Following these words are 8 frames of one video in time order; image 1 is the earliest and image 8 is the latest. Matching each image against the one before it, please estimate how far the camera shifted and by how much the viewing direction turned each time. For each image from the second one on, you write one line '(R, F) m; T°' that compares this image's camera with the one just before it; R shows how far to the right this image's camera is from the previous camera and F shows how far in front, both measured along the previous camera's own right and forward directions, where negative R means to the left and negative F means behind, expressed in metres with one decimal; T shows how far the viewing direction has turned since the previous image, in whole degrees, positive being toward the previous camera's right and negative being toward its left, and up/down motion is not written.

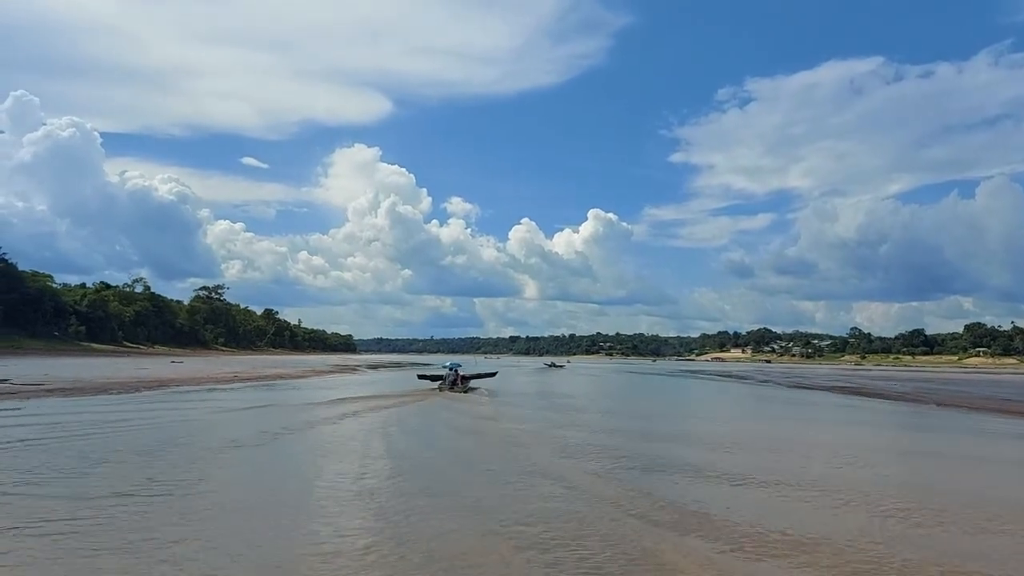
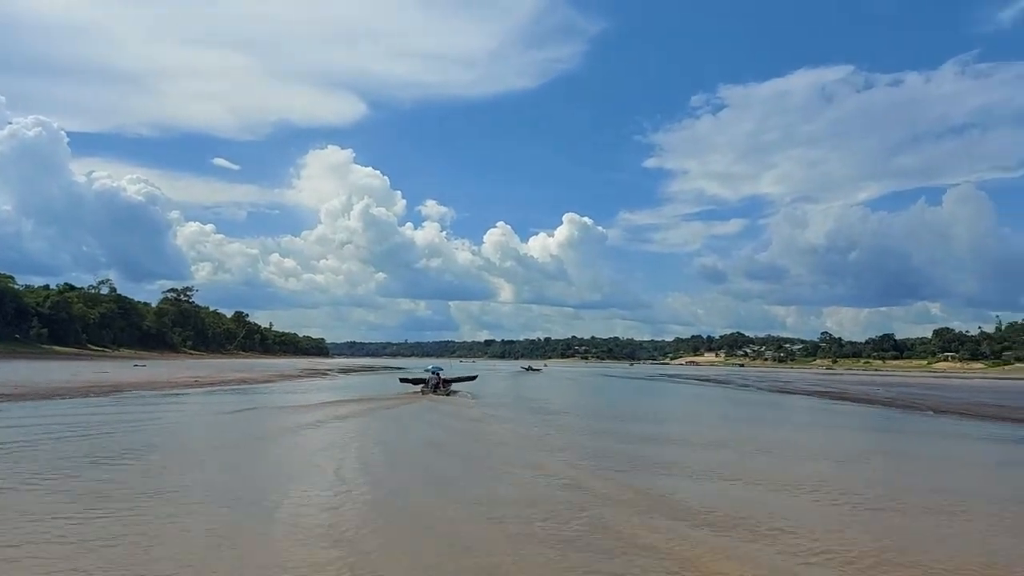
(-0.2, +0.4) m; +2°
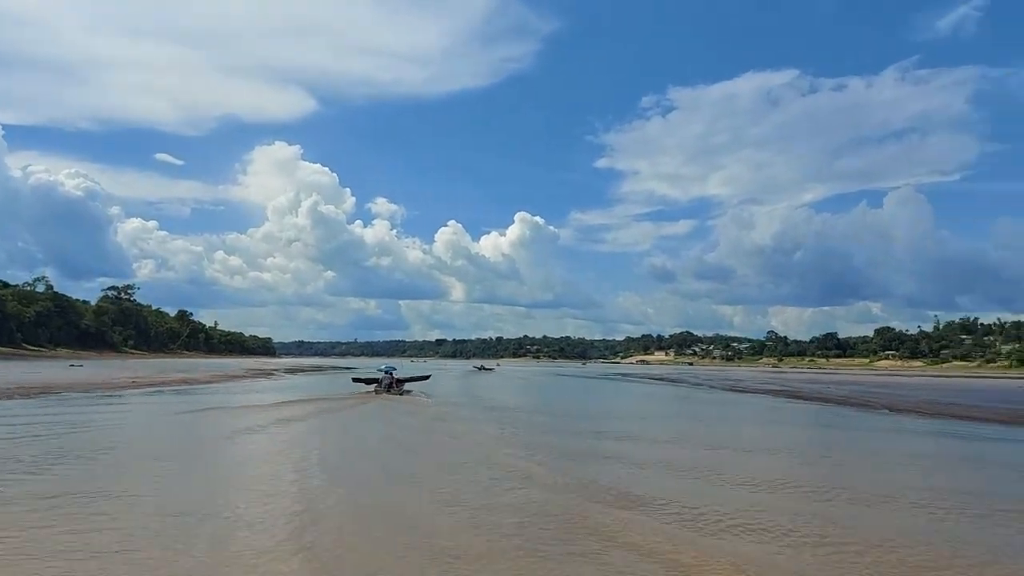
(-0.1, +0.3) m; +3°
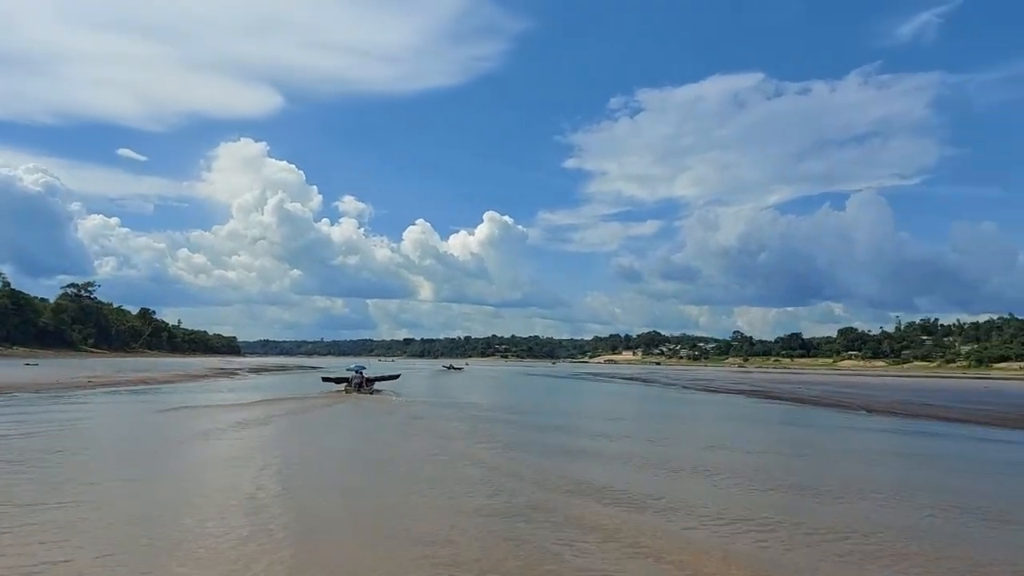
(-0.1, +0.1) m; +2°
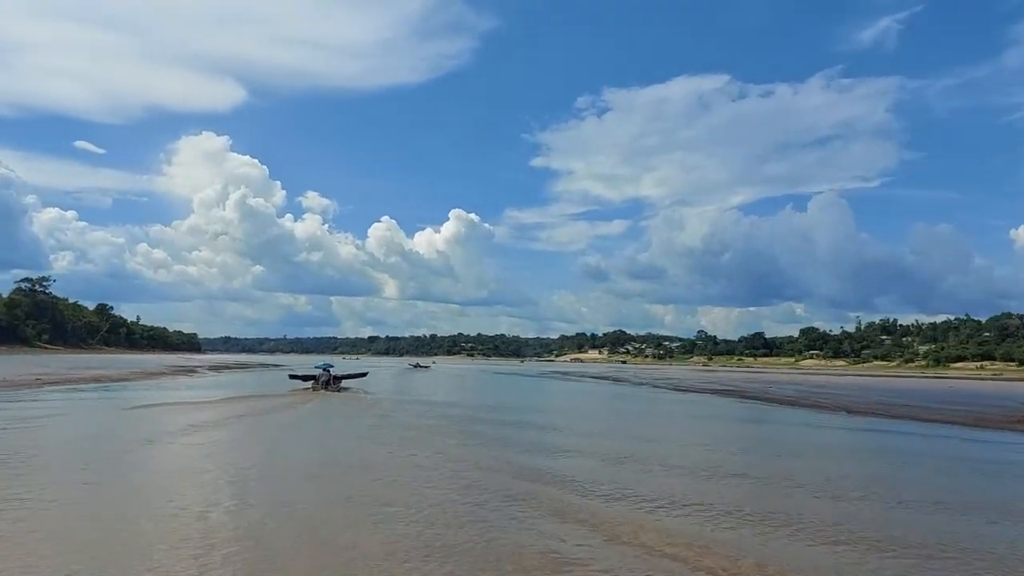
(-0.2, +0.1) m; +2°
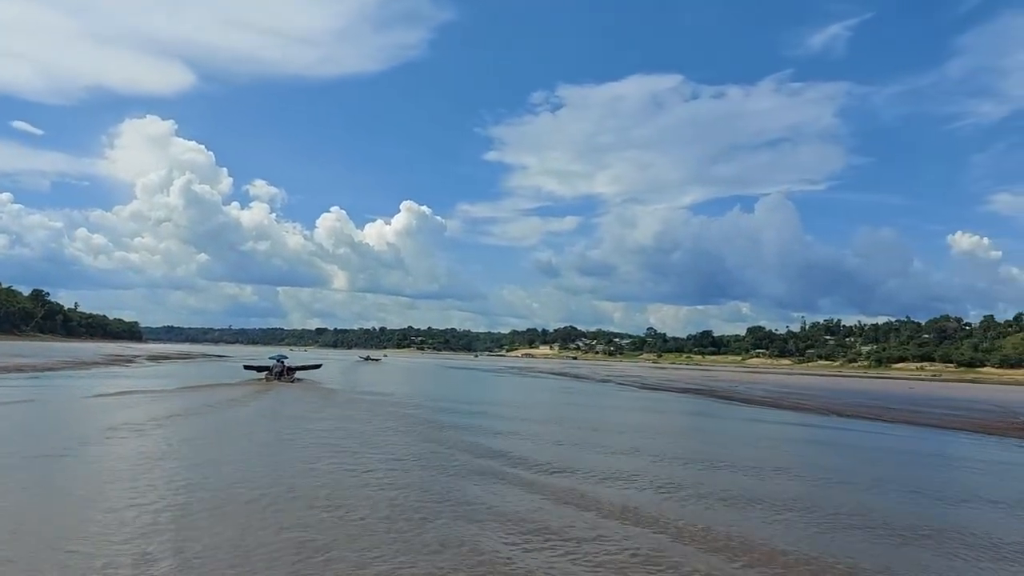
(-0.4, +0.1) m; +4°
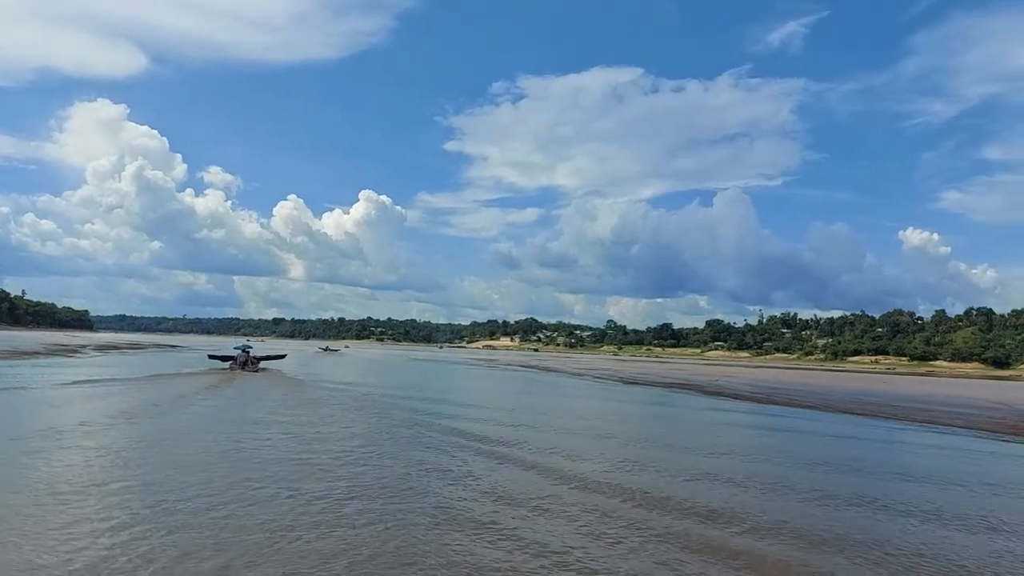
(-0.4, +0.1) m; +3°
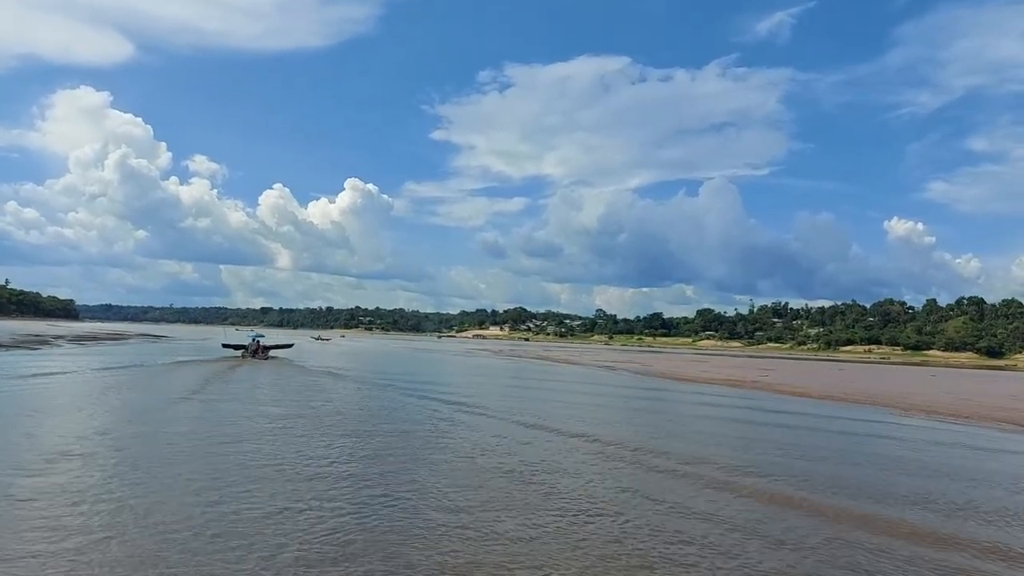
(-0.7, -0.1) m; +1°
